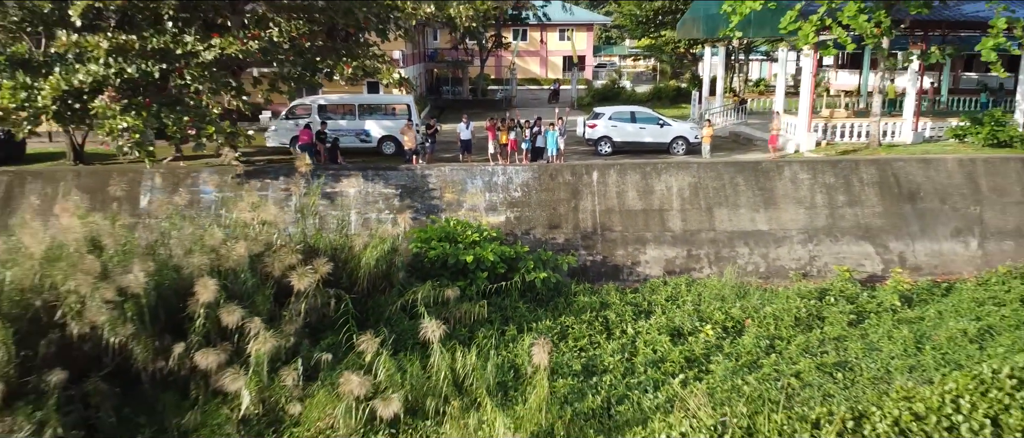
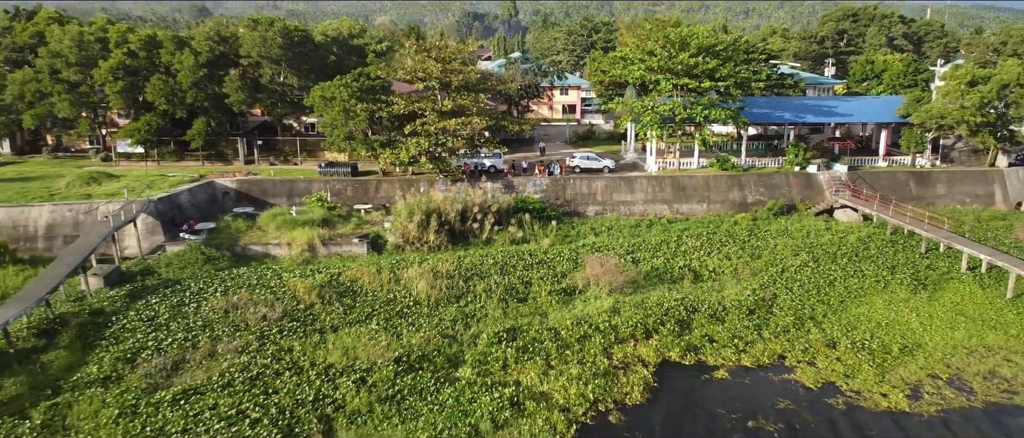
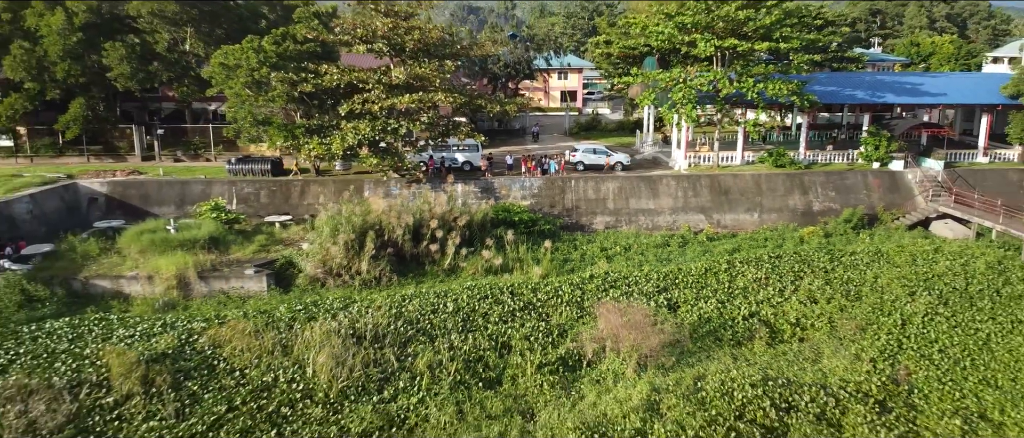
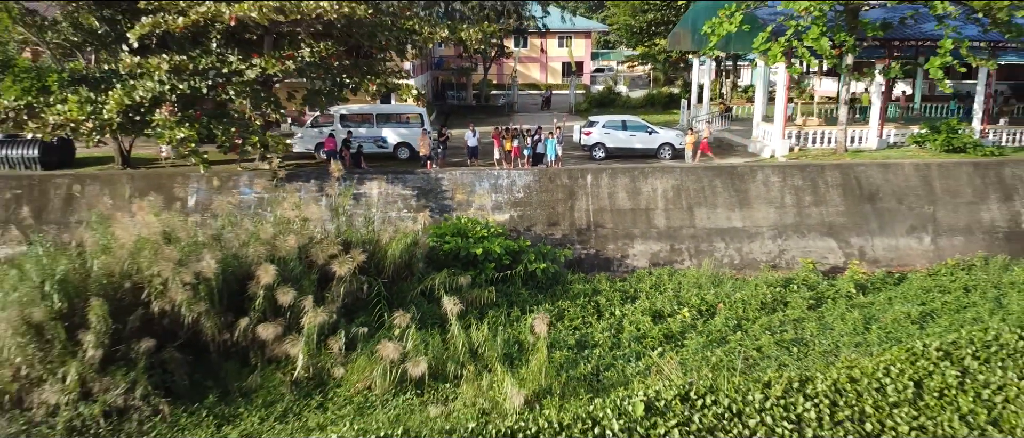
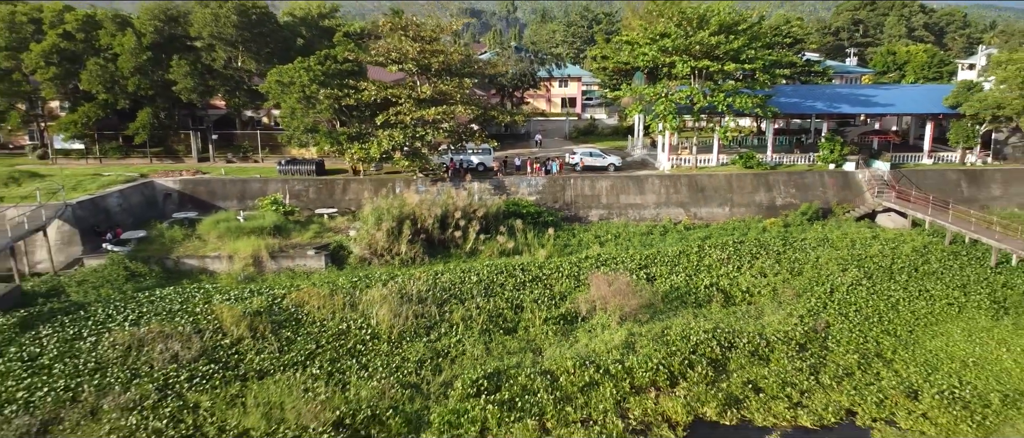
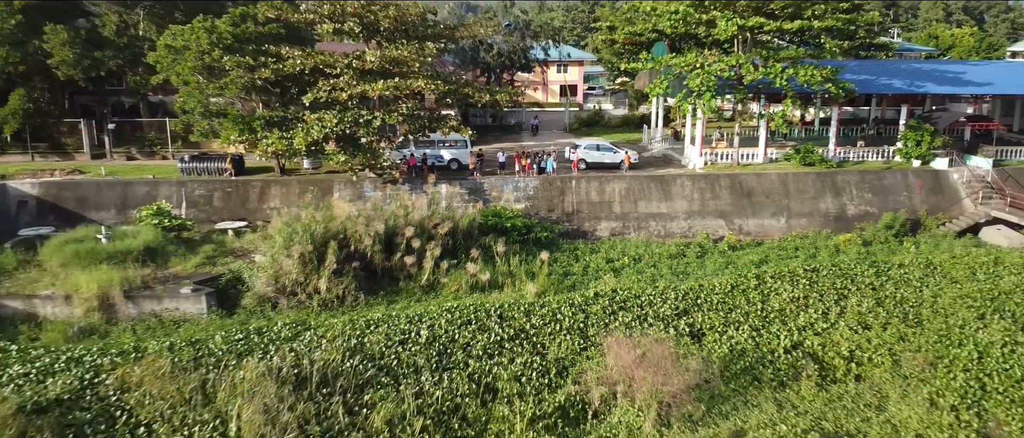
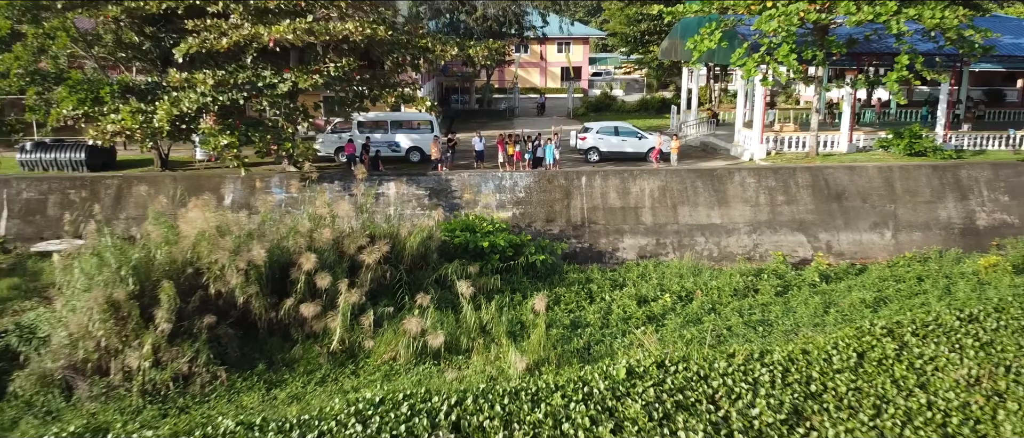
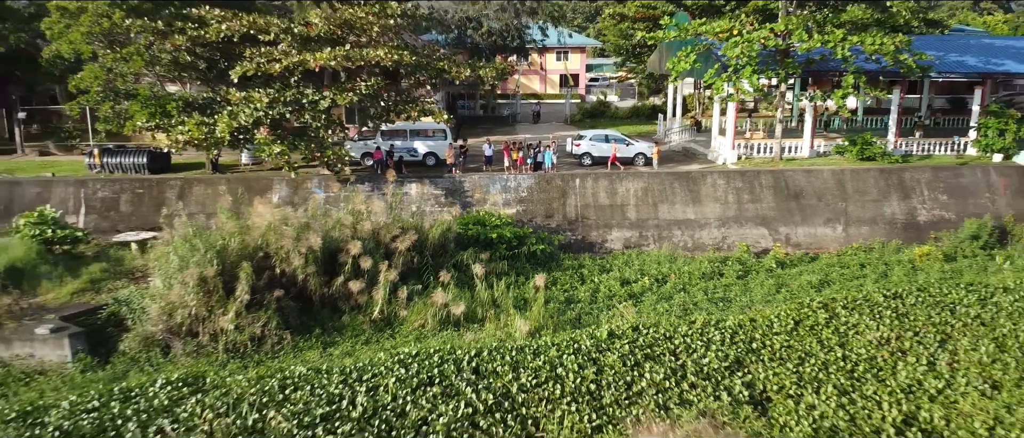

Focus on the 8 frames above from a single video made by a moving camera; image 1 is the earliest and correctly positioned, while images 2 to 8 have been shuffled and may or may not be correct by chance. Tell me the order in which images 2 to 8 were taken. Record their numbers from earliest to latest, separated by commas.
4, 7, 8, 6, 3, 5, 2
